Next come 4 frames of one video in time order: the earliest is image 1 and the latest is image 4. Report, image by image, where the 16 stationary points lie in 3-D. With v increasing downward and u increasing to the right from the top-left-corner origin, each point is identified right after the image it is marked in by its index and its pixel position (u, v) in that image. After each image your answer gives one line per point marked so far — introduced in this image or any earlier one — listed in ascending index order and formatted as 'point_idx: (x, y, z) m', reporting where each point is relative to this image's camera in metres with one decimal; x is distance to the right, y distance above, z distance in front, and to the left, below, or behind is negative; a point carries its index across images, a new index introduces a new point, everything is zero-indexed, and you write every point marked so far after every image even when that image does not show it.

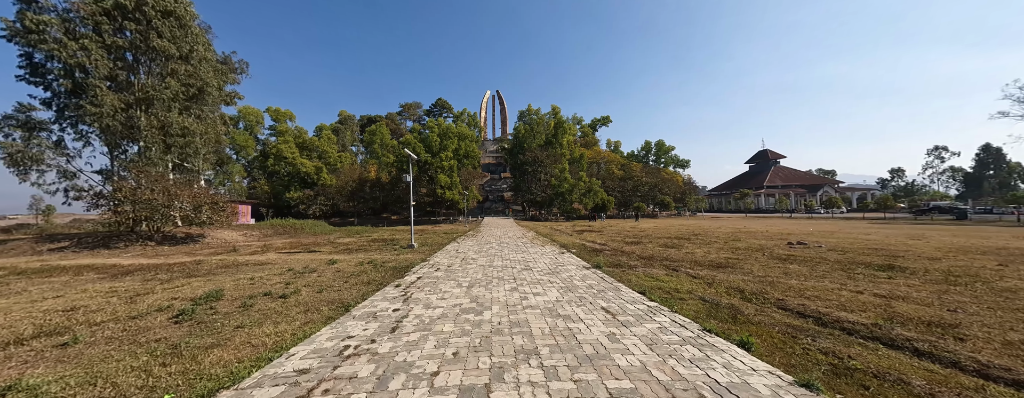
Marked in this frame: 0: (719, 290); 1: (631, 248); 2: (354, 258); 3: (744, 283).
0: (+3.9, -1.7, +6.3) m
1: (+4.7, -2.0, +13.1) m
2: (-5.6, -2.1, +11.7) m
3: (+4.7, -1.7, +6.7) m
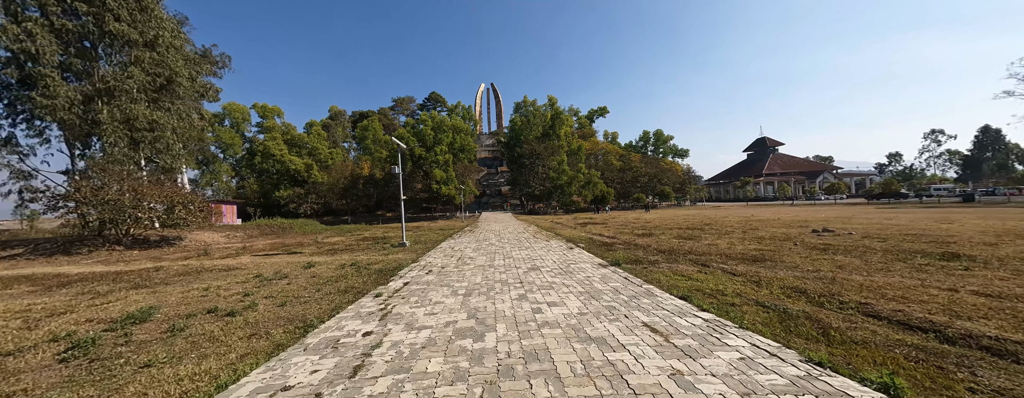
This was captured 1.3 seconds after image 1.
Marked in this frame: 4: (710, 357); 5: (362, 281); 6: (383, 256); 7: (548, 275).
0: (+4.0, -1.4, +5.1) m
1: (+4.8, -1.5, +11.9) m
2: (-5.5, -1.9, +10.4) m
3: (+4.8, -1.4, +5.5) m
4: (+1.6, -1.3, +2.7) m
5: (-3.3, -1.8, +7.2) m
6: (-4.2, -1.9, +10.8) m
7: (+0.7, -1.5, +6.3) m
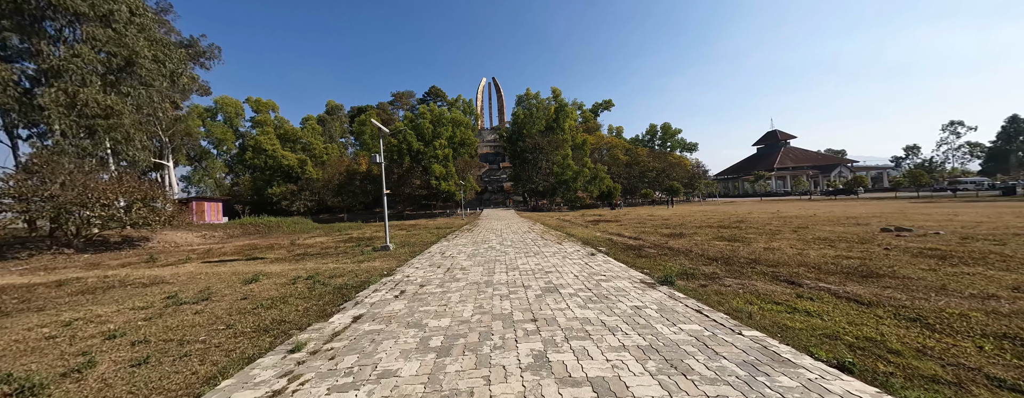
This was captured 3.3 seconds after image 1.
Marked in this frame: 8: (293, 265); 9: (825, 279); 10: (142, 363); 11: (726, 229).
0: (+4.1, -1.3, +2.9) m
1: (+4.9, -1.3, +9.7) m
2: (-5.4, -1.8, +8.3) m
3: (+4.9, -1.2, +3.3) m
4: (+1.7, -1.2, +0.6) m
5: (-3.2, -1.6, +5.0) m
6: (-4.1, -1.7, +8.7) m
7: (+0.8, -1.3, +4.2) m
8: (-6.0, -1.8, +9.1) m
9: (+4.9, -1.3, +5.2) m
10: (-3.7, -1.6, +3.4) m
11: (+8.2, -1.1, +12.5) m
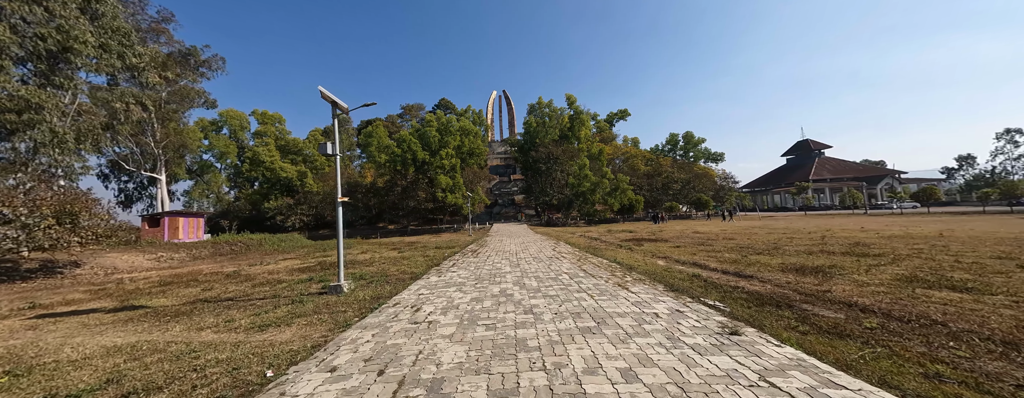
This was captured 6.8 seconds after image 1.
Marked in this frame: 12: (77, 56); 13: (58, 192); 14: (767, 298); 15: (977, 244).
0: (+4.4, -1.2, -1.5) m
1: (+5.4, -1.5, +5.3) m
2: (-4.9, -1.9, +4.2) m
3: (+5.2, -1.1, -1.1) m
4: (+1.9, -1.0, -3.7) m
5: (-2.8, -1.6, +0.9) m
6: (-3.6, -1.9, +4.5) m
7: (+1.1, -1.3, -0.1) m
8: (-5.5, -2.0, +5.0) m
9: (+5.3, -1.2, +0.8) m
10: (-3.4, -1.6, -0.8) m
11: (+8.8, -1.4, +8.0) m
12: (-19.1, +6.3, +14.5) m
13: (-18.5, +0.3, +13.3) m
14: (+4.0, -1.6, +5.3) m
15: (+14.5, -1.3, +10.2) m
